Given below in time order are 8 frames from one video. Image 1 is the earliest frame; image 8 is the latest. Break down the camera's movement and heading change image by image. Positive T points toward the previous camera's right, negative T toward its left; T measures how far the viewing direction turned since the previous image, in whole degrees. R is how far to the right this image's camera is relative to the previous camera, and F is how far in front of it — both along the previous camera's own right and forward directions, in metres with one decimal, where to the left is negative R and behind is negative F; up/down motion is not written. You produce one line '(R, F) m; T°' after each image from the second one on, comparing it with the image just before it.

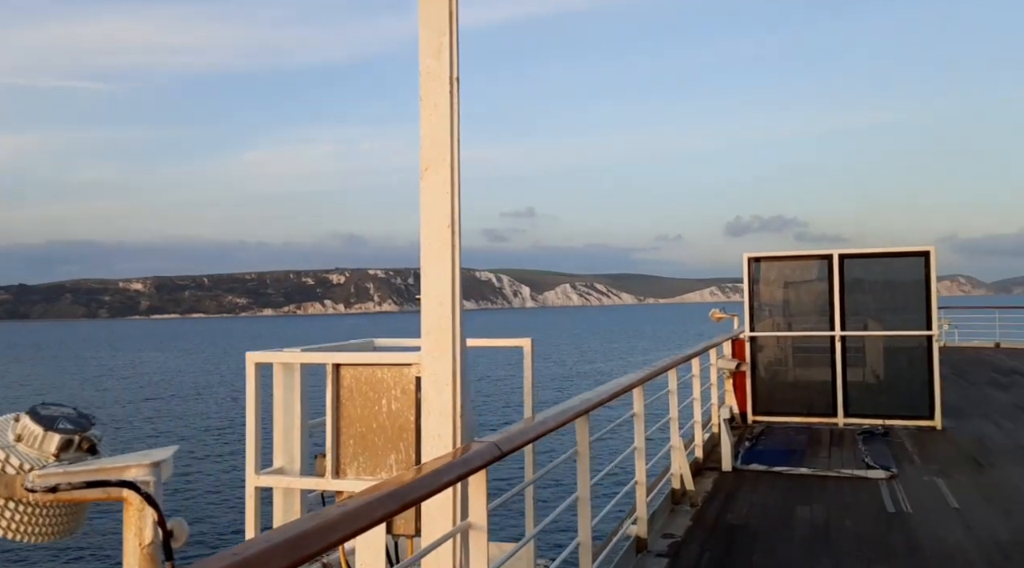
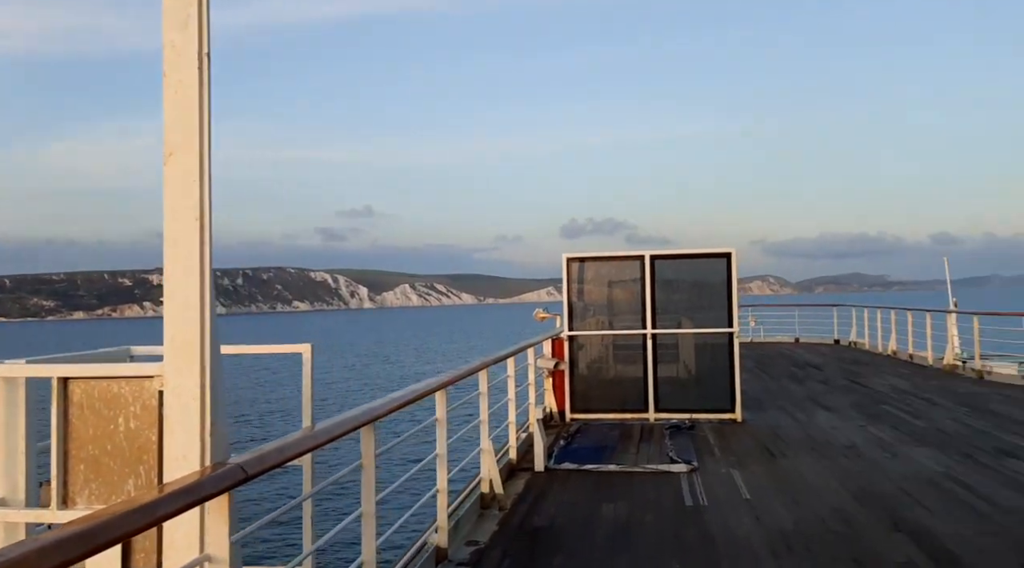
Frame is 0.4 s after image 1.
(+0.2, +0.1) m; +11°
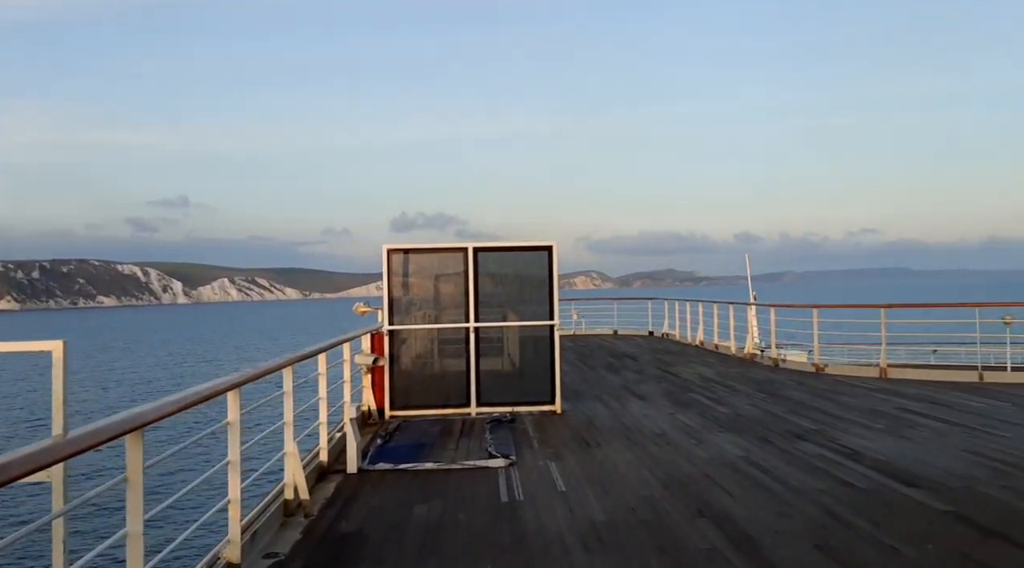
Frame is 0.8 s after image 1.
(+0.1, +0.2) m; +12°
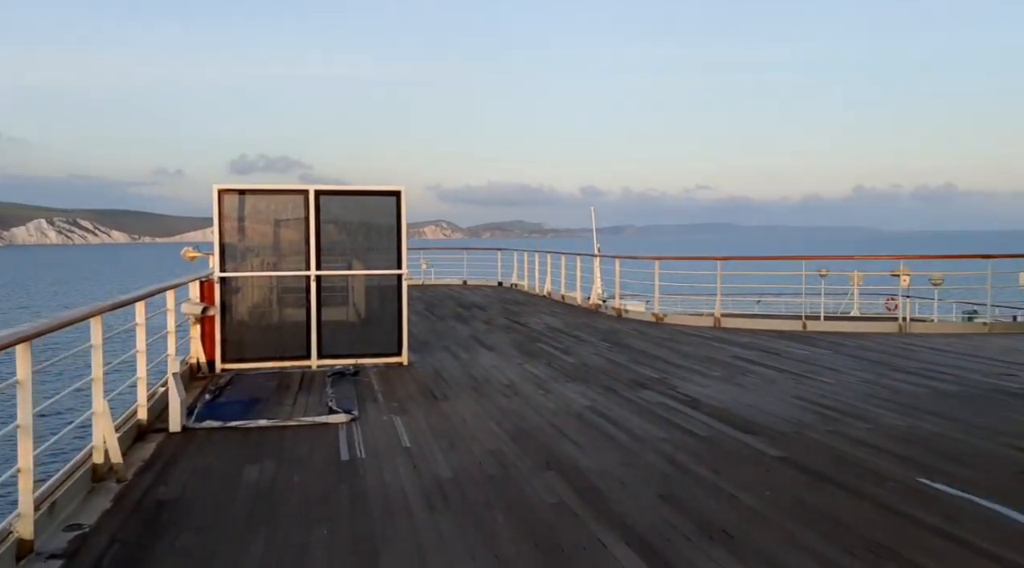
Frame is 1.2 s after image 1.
(0.0, +0.2) m; +10°
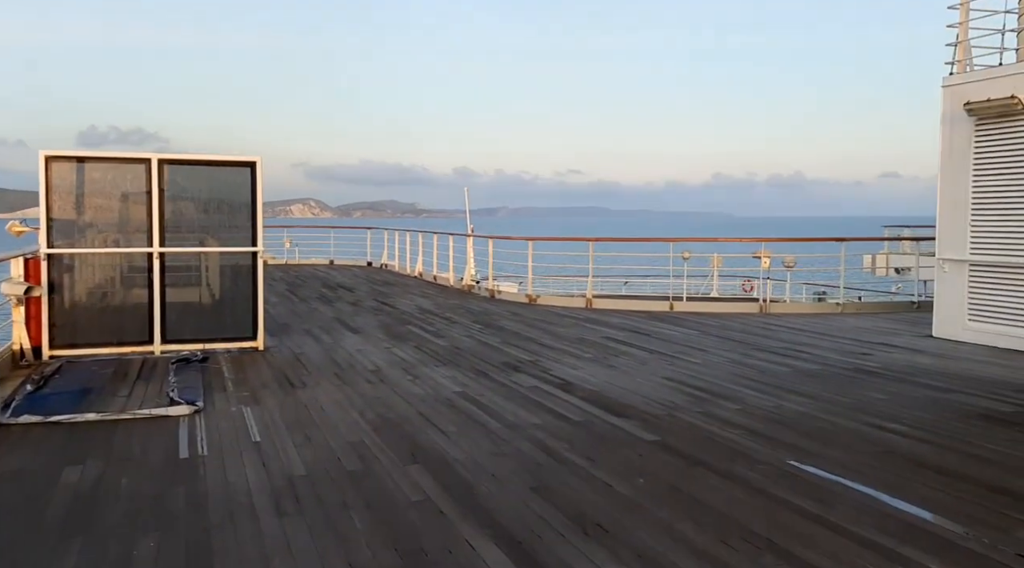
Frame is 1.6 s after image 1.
(0.0, +0.3) m; +9°
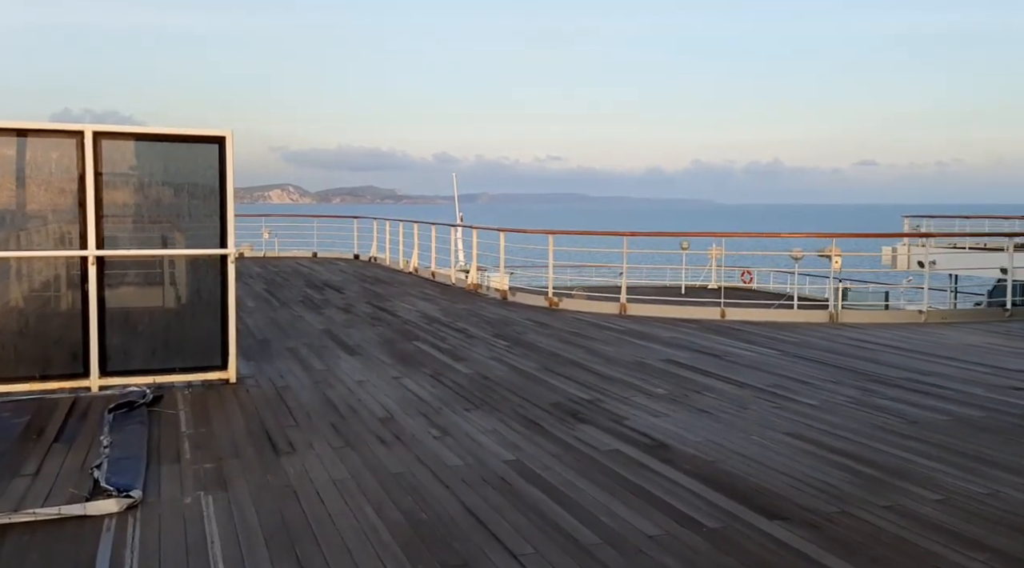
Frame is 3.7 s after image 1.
(-0.4, +1.4) m; +1°
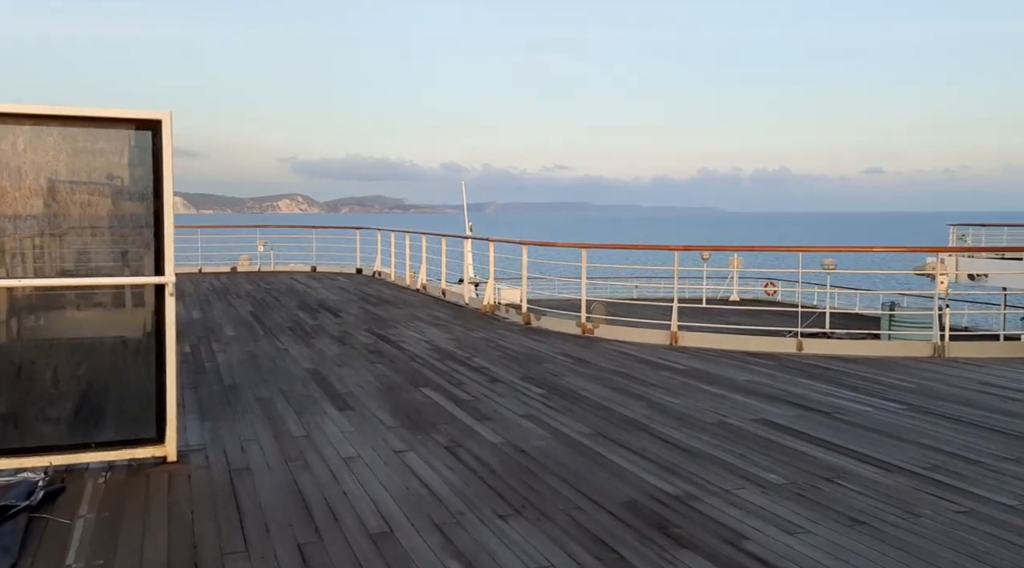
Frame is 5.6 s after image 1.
(-0.2, +1.4) m; 0°
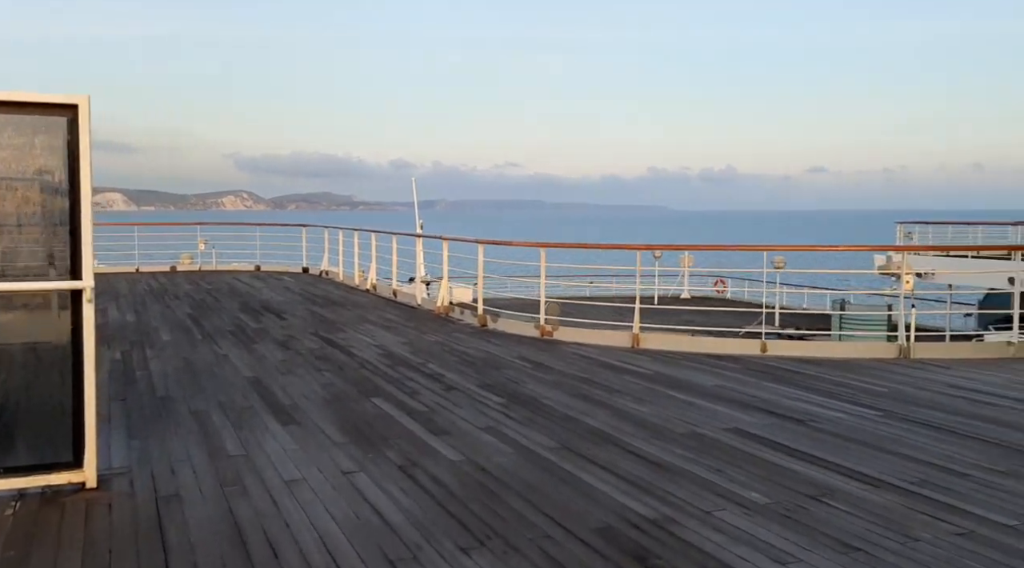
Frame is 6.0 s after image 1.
(0.0, +0.3) m; +3°
